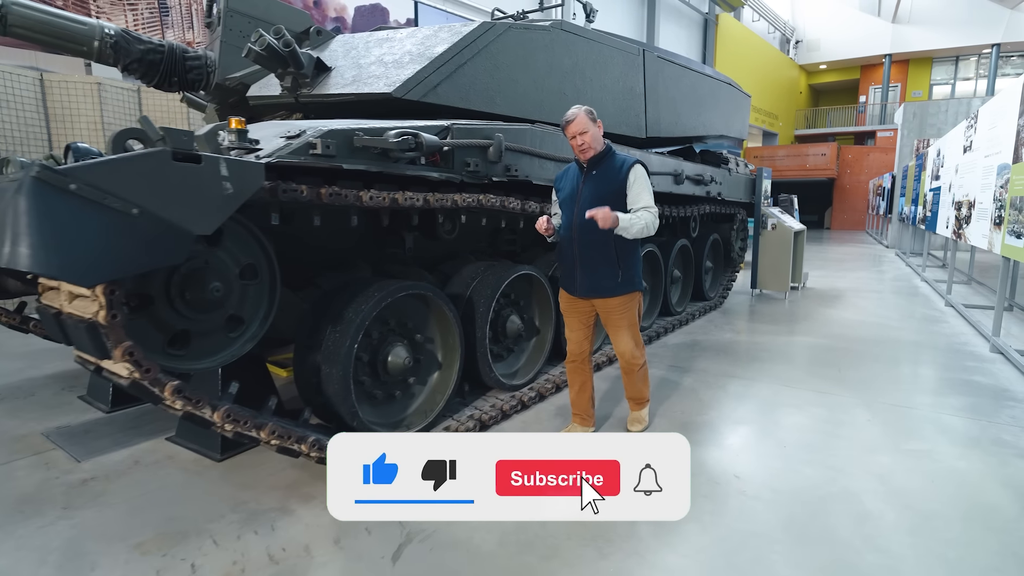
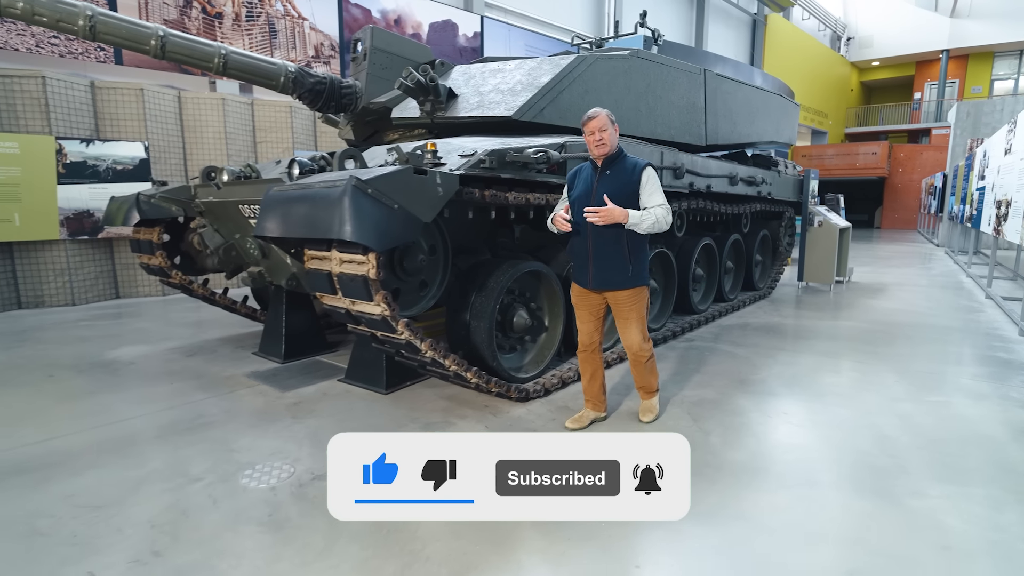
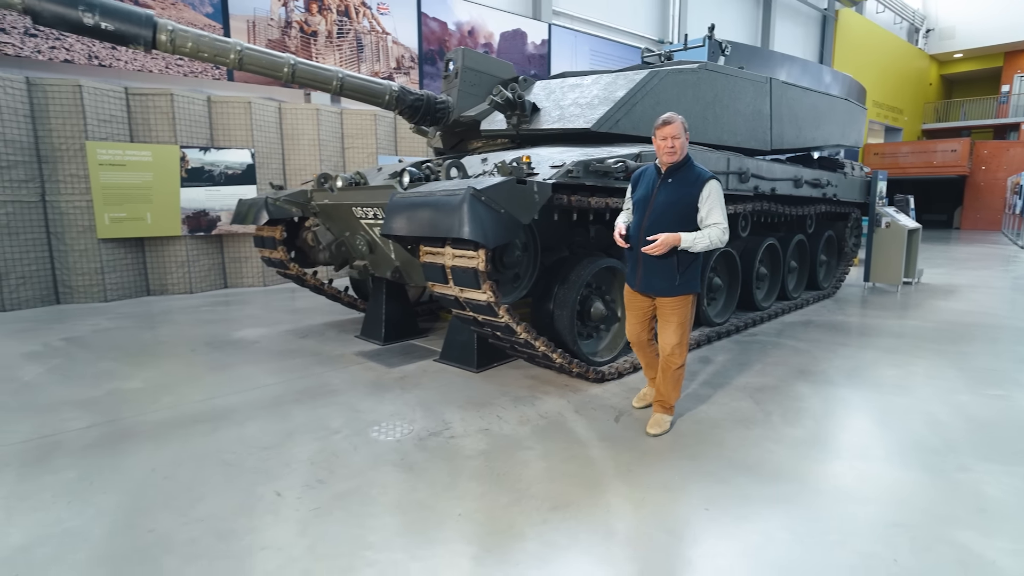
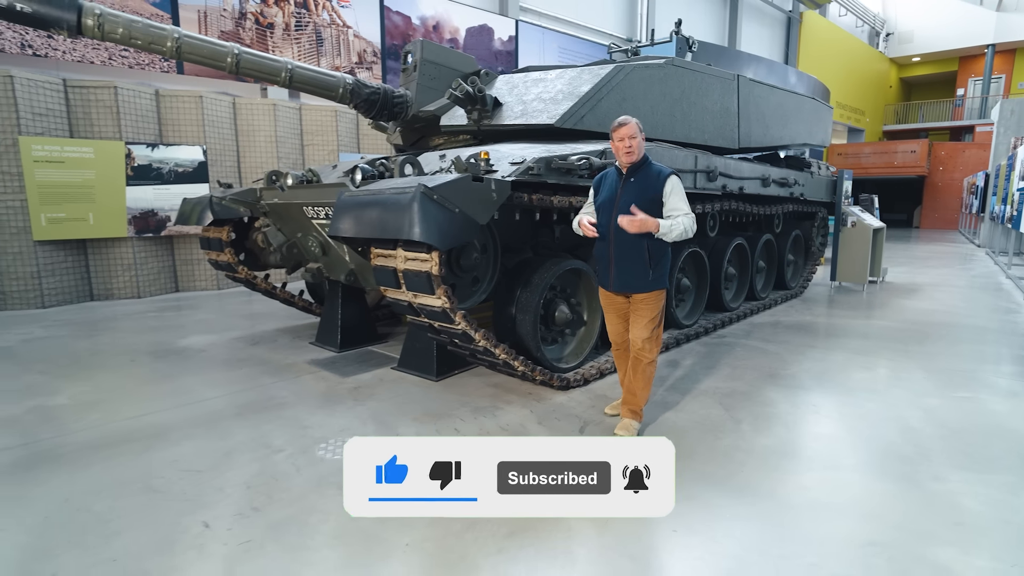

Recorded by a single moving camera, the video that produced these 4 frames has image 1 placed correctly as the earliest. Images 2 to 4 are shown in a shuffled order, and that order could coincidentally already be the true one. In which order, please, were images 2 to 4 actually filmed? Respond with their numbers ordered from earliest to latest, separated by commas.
2, 4, 3
